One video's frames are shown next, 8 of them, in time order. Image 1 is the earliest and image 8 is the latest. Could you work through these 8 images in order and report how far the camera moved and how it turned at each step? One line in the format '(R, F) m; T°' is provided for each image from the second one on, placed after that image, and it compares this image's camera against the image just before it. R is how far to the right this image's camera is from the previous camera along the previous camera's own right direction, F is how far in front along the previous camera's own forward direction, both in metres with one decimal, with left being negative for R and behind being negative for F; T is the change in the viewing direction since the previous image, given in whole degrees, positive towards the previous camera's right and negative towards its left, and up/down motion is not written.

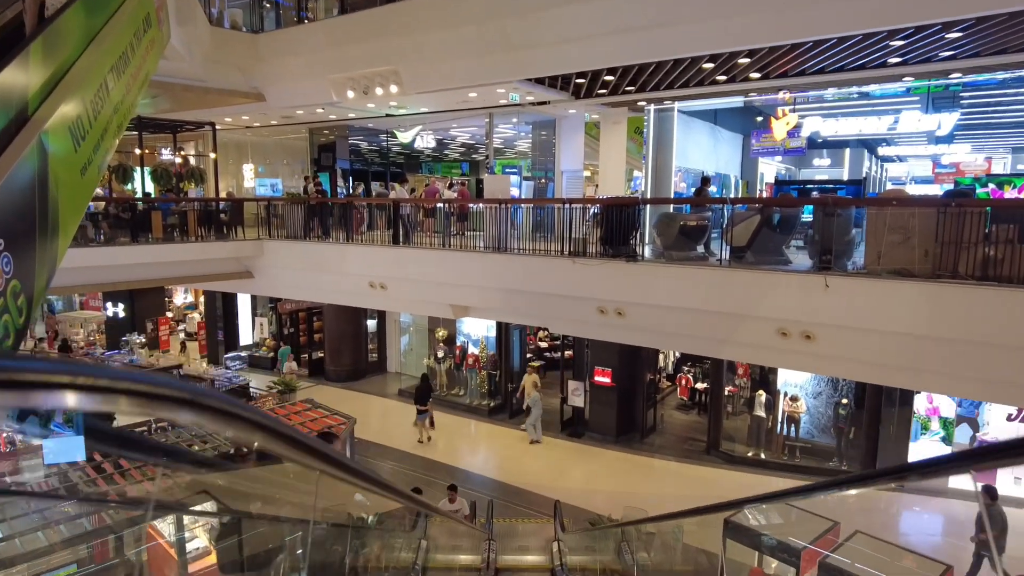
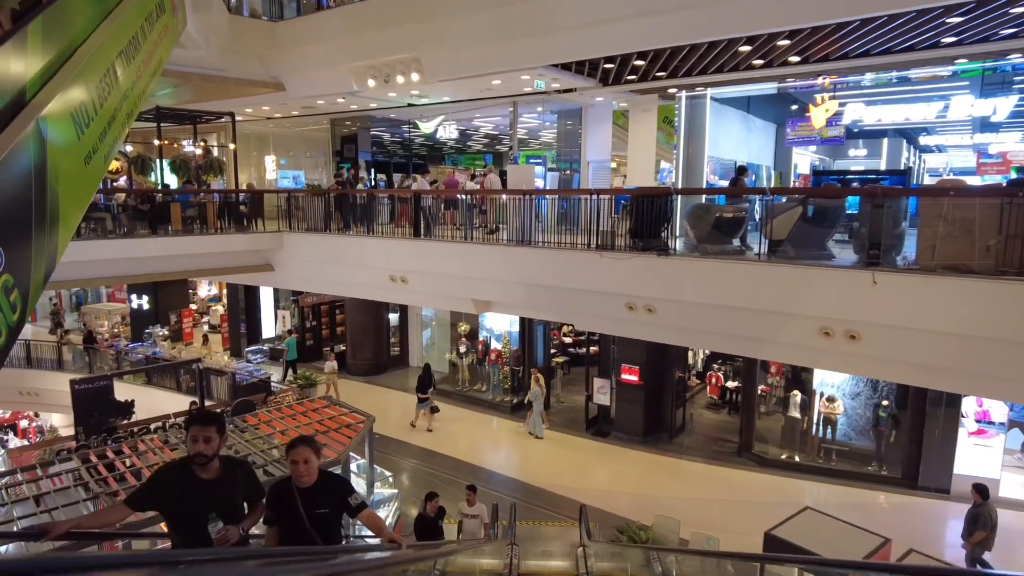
(0.0, +0.3) m; -2°
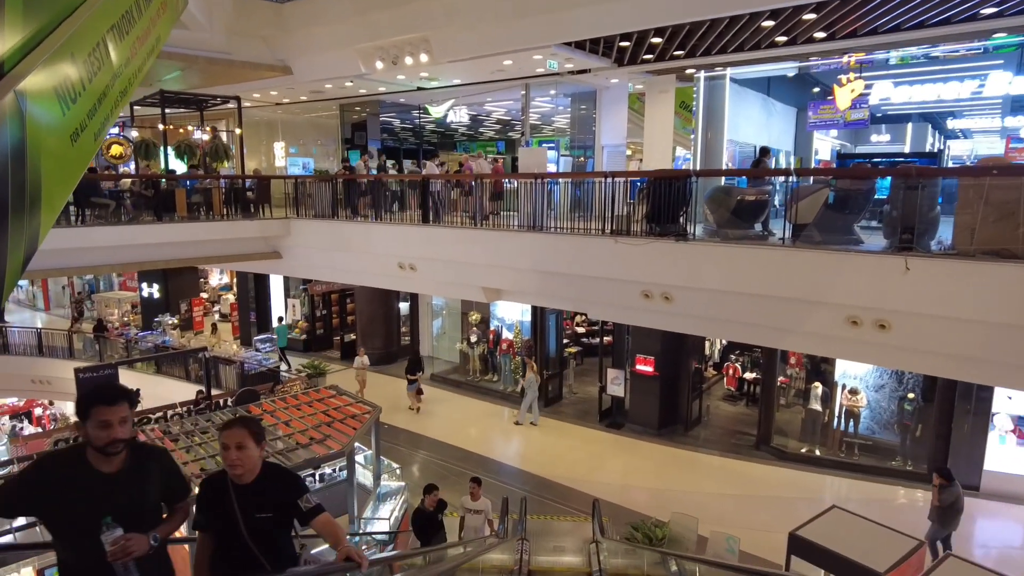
(0.0, +0.3) m; -1°
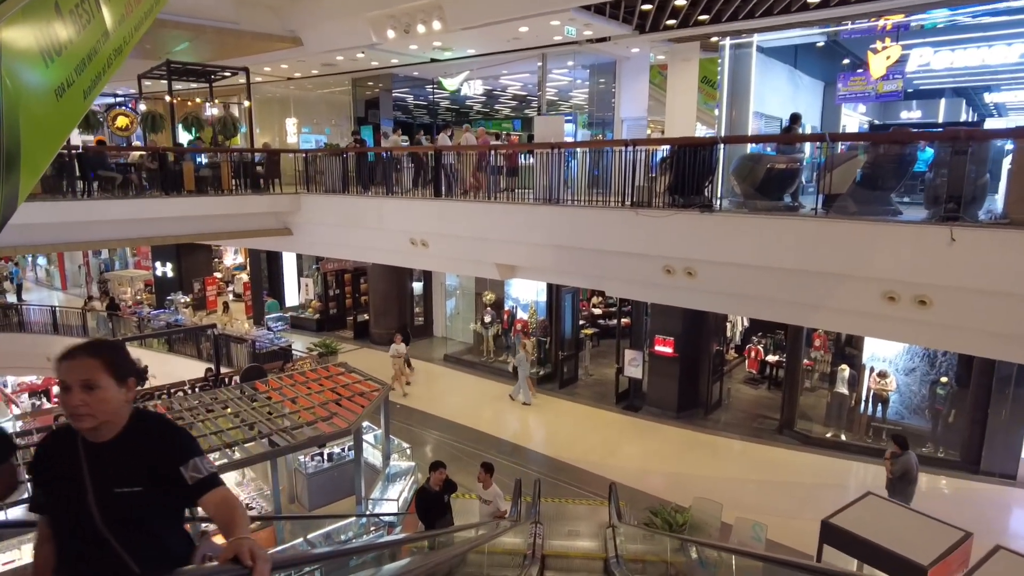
(0.0, +0.3) m; -2°
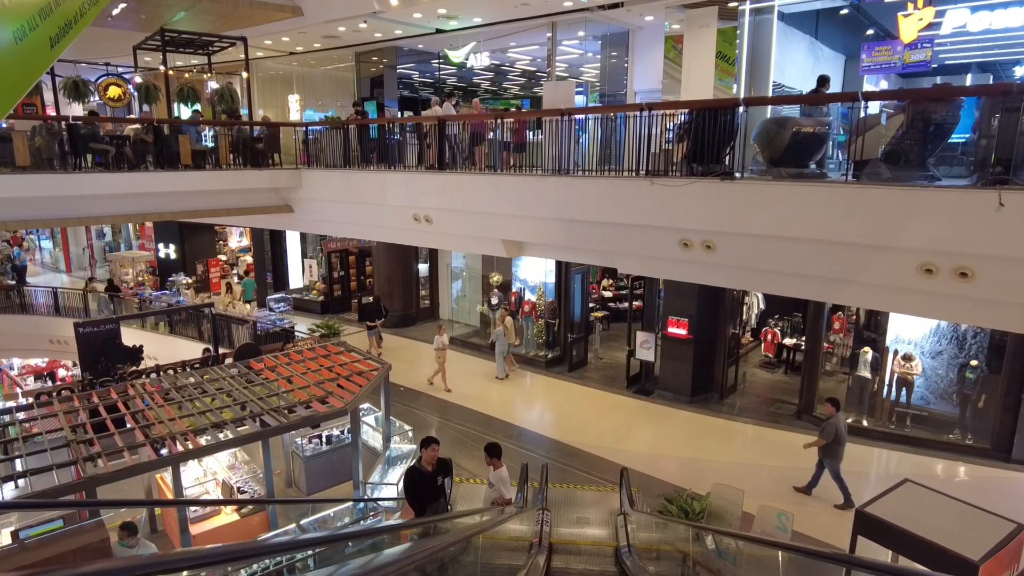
(0.0, +0.4) m; -1°
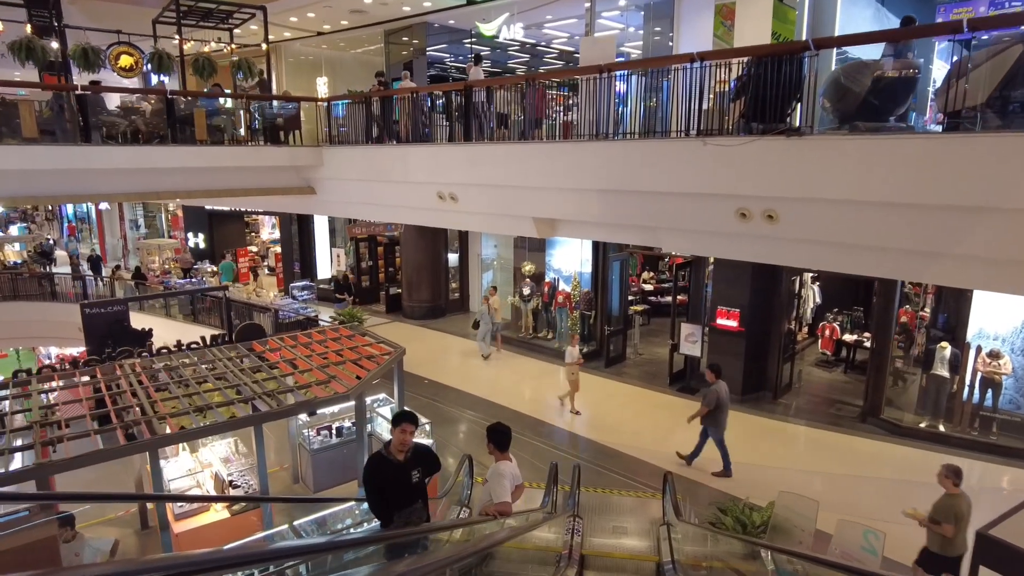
(+0.1, +0.8) m; -4°
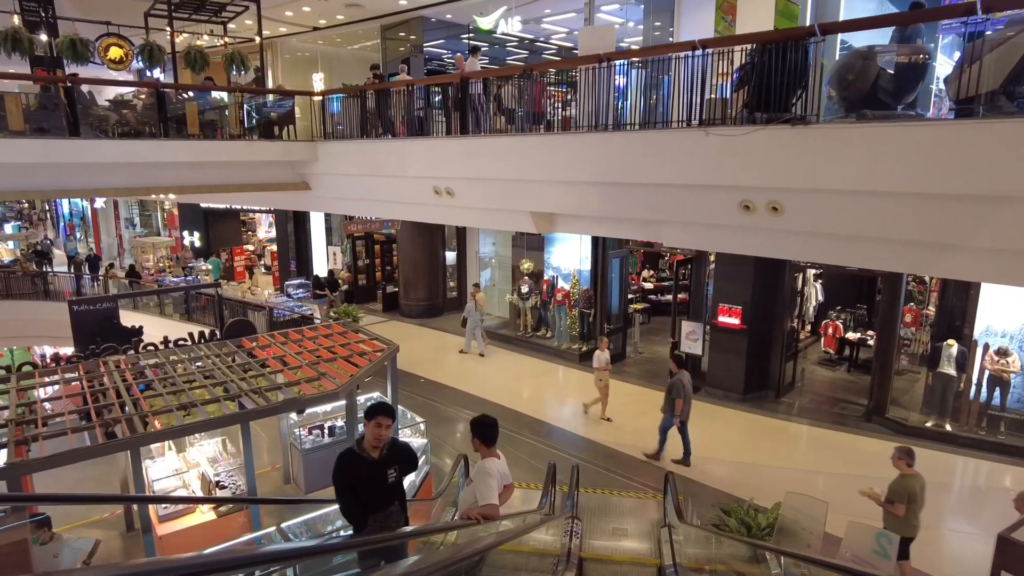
(0.0, +0.2) m; 0°
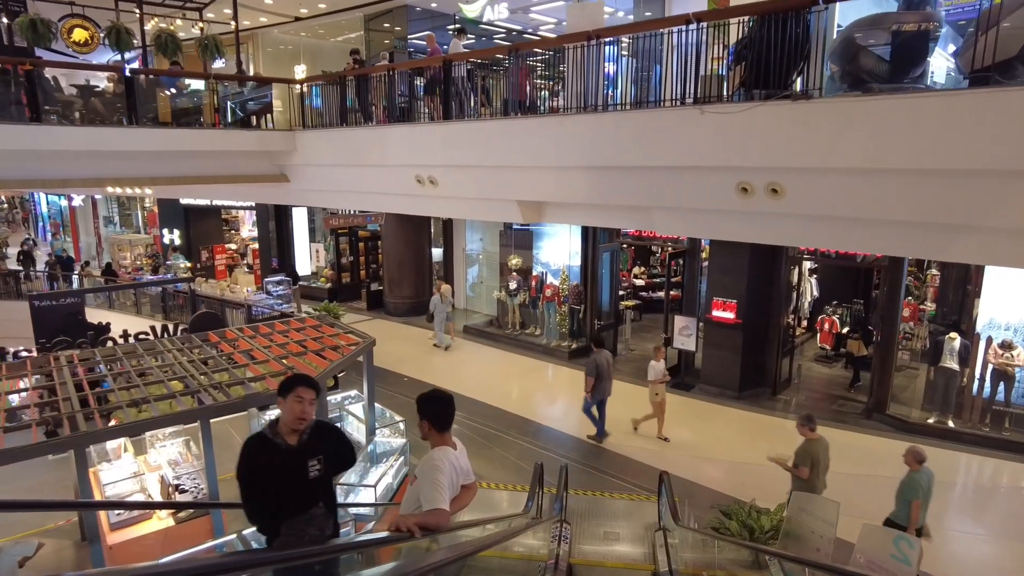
(+0.1, +0.3) m; +1°
